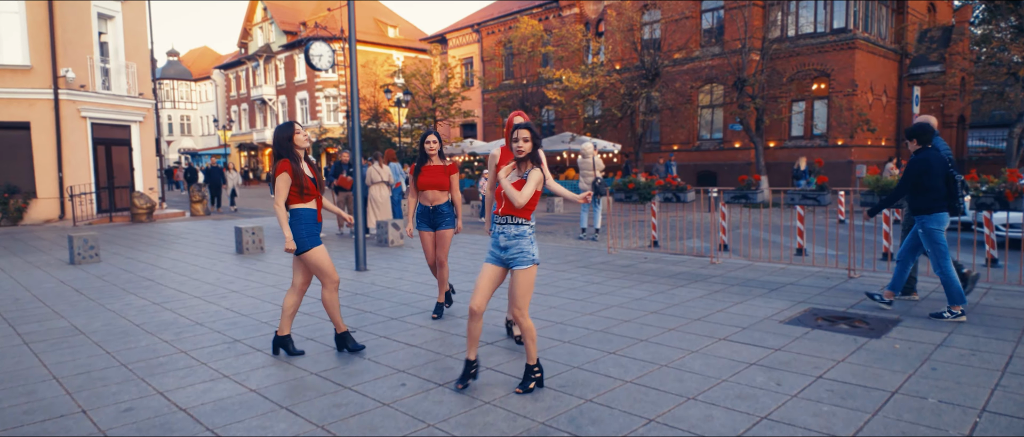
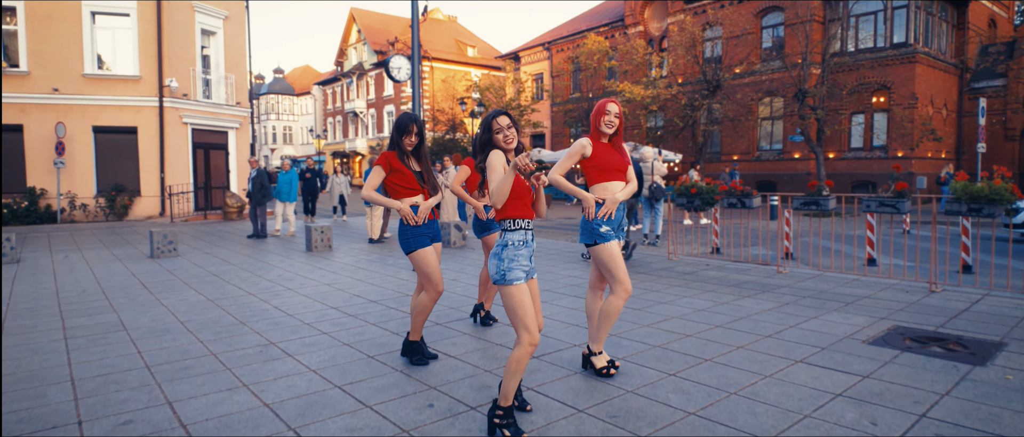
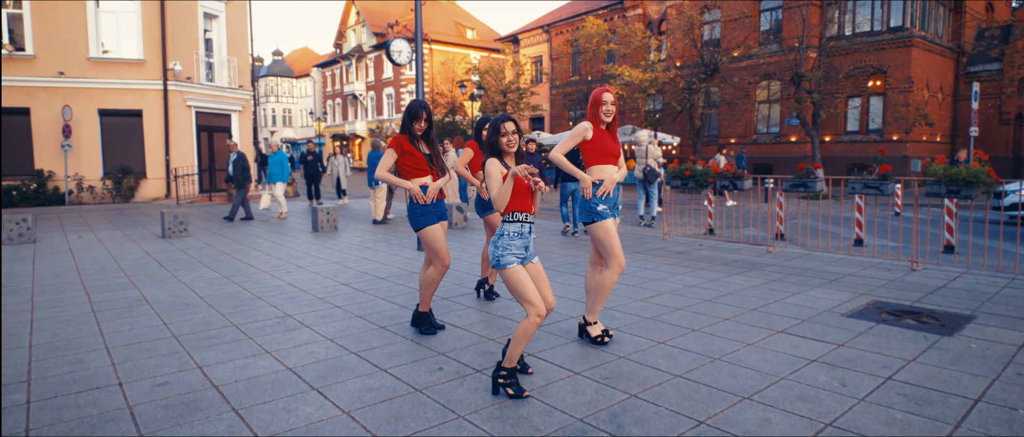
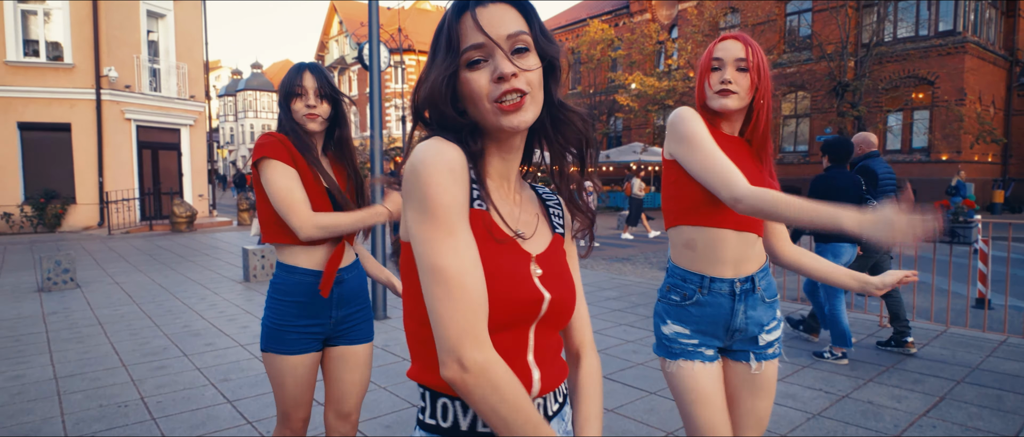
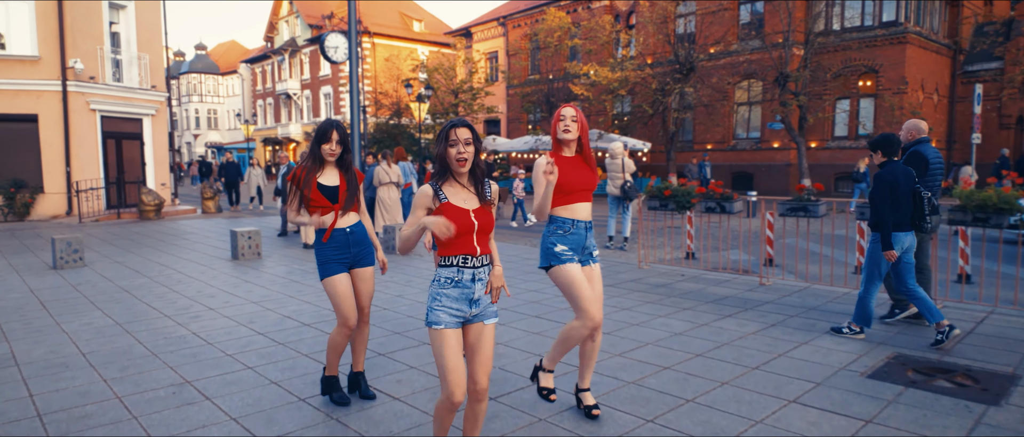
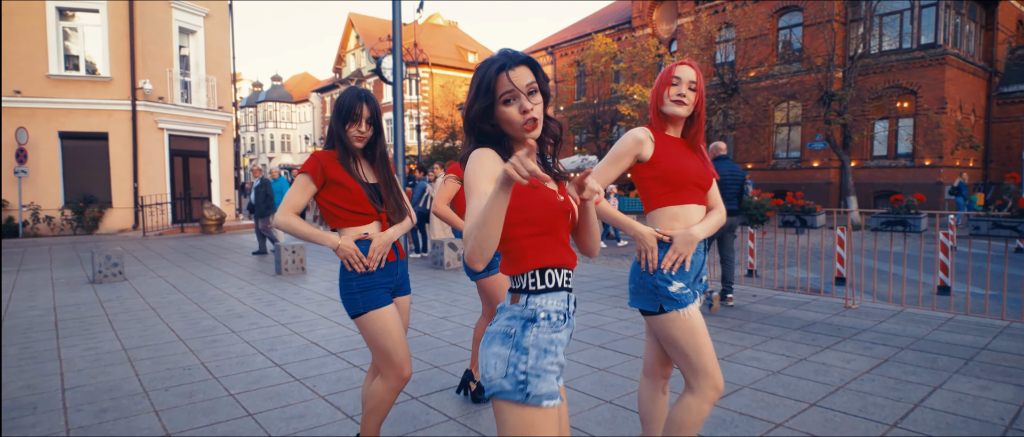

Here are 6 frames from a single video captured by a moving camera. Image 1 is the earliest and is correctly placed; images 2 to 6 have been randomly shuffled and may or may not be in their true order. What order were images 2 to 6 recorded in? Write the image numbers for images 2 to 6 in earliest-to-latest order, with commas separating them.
5, 4, 6, 2, 3
